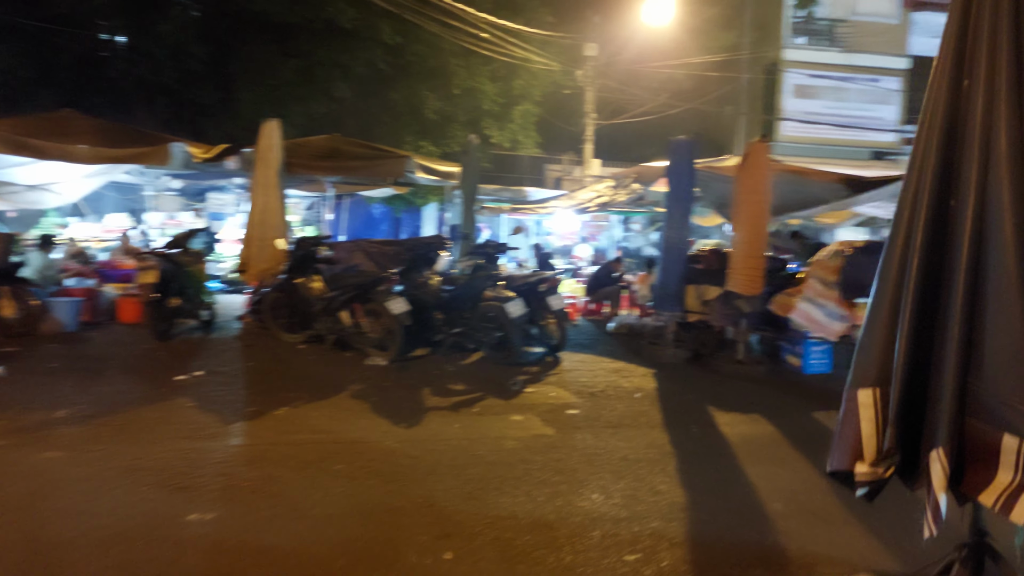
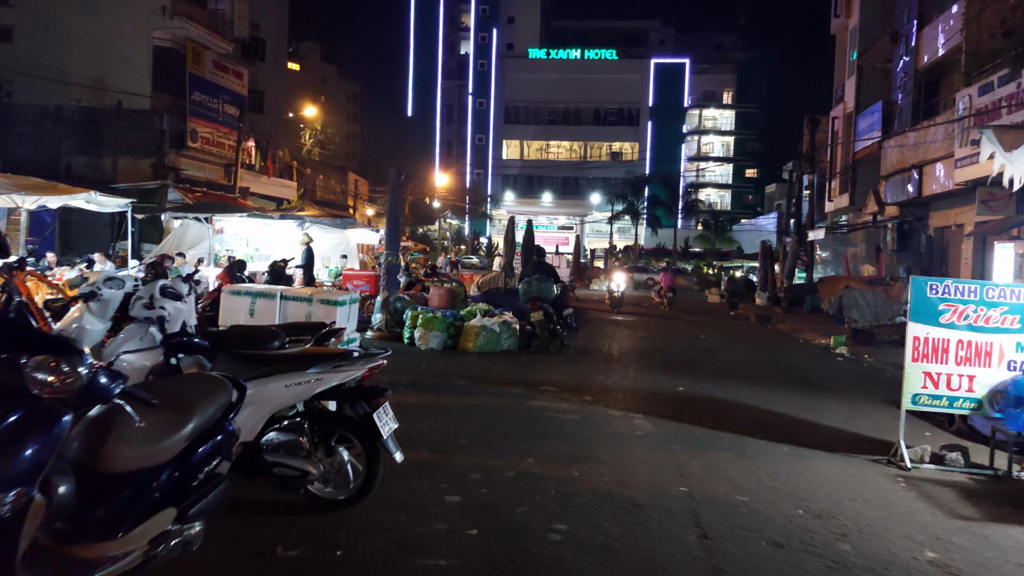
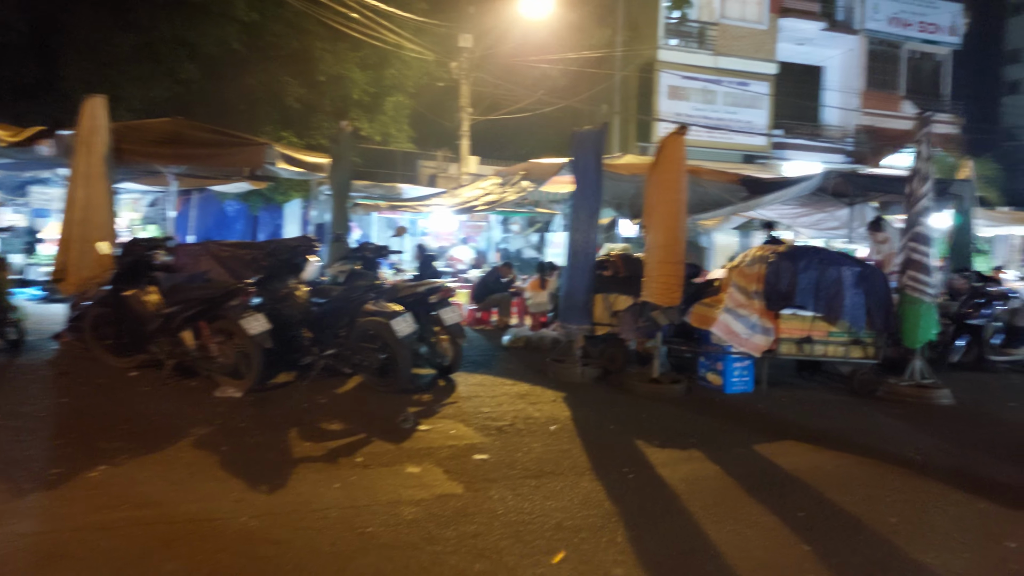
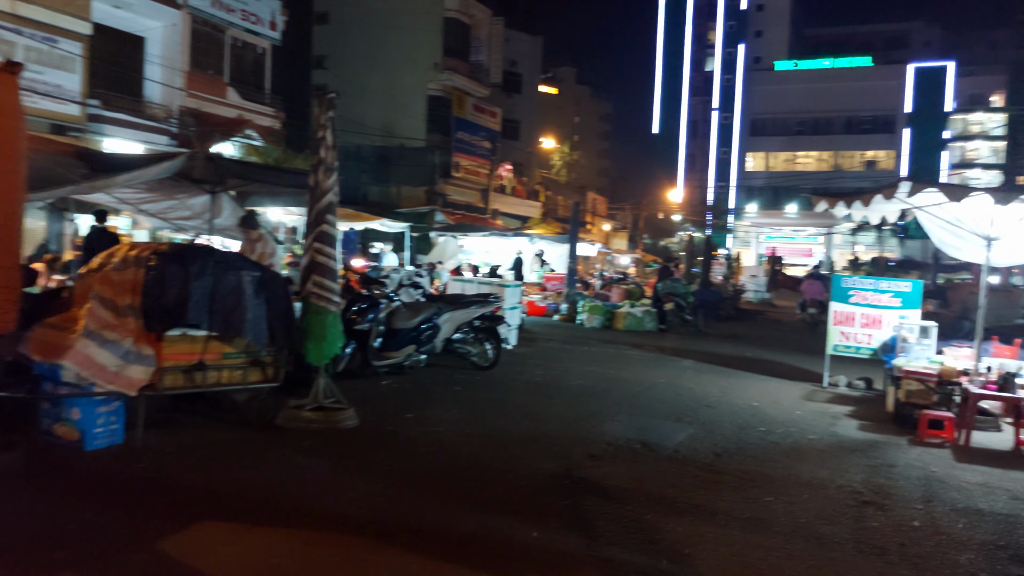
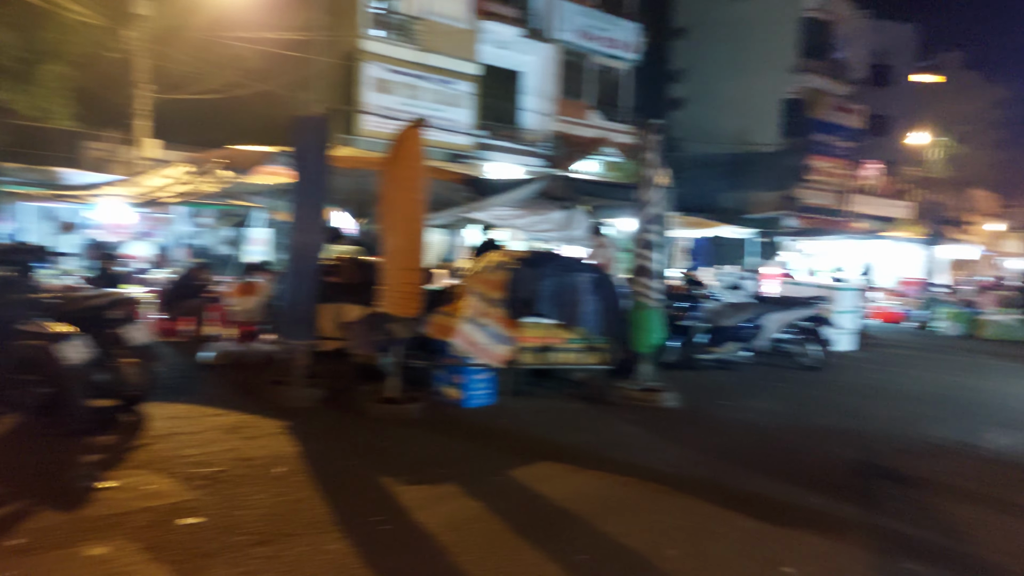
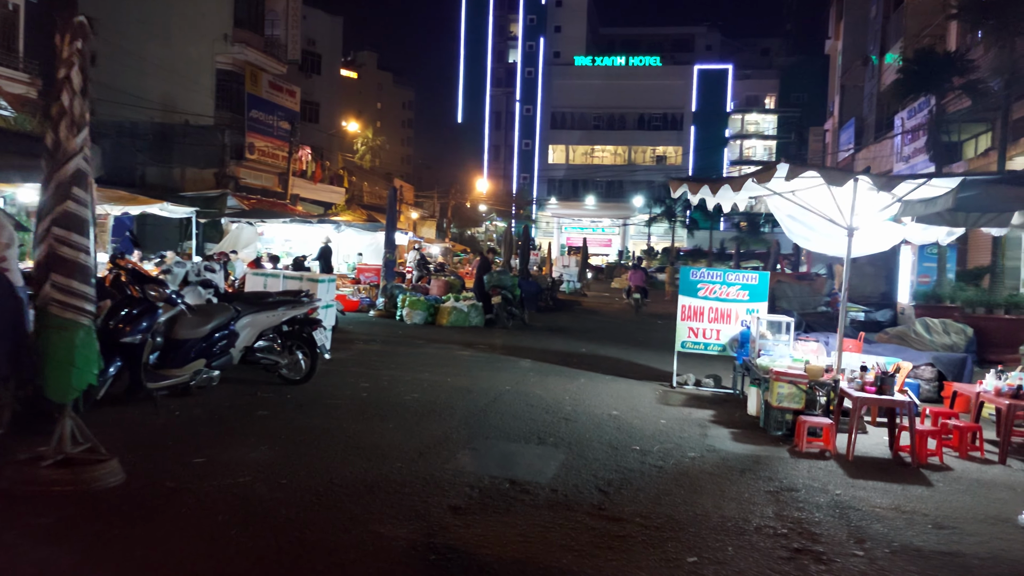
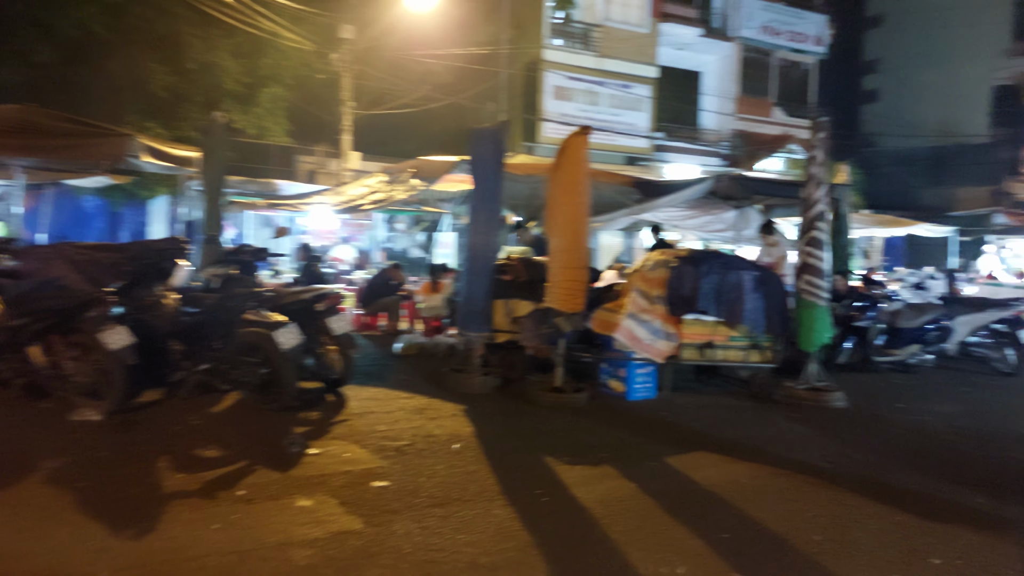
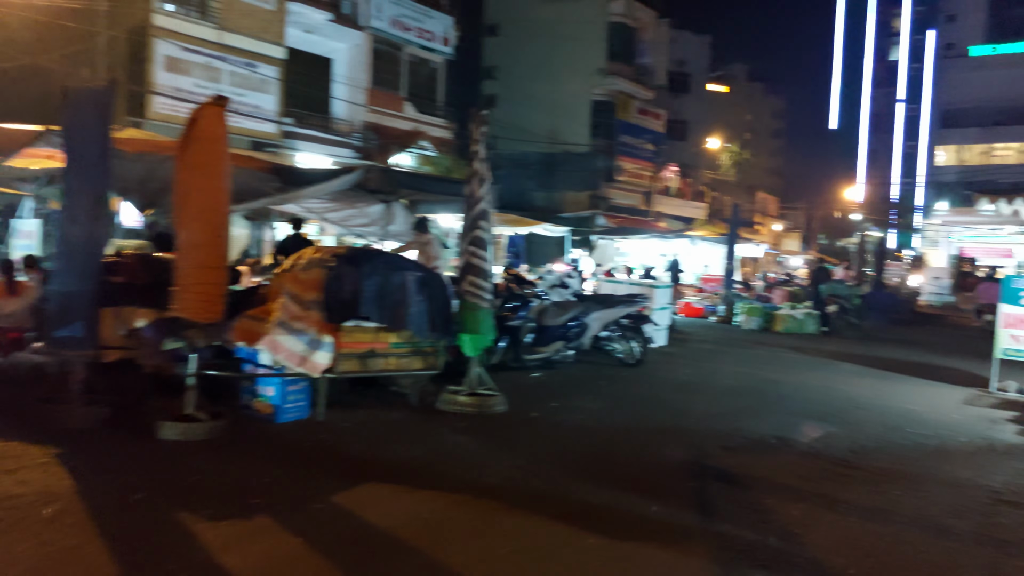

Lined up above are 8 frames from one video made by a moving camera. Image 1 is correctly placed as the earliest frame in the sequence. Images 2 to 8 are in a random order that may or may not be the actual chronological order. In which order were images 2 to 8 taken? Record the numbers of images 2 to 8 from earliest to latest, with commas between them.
3, 7, 5, 8, 4, 6, 2
